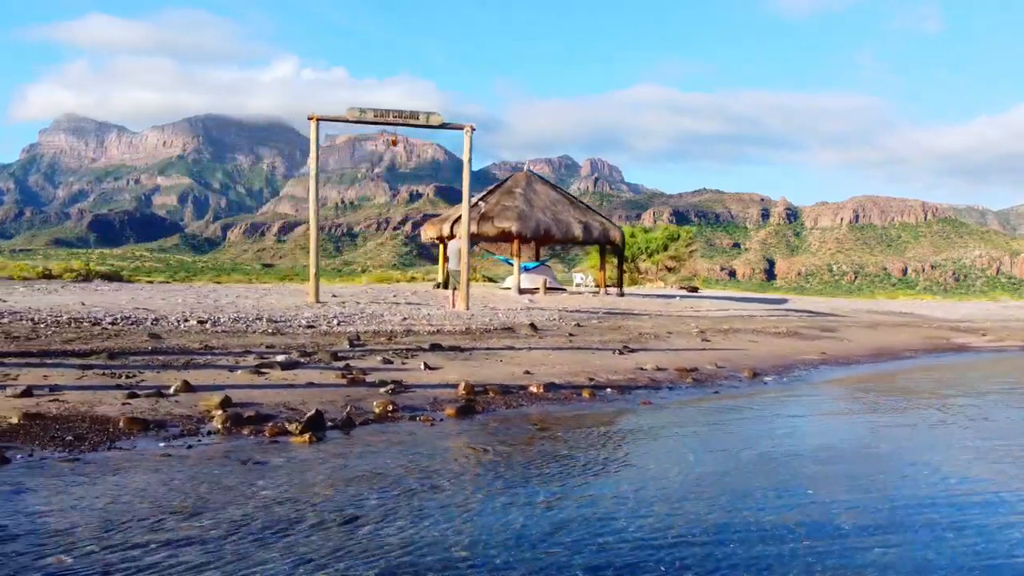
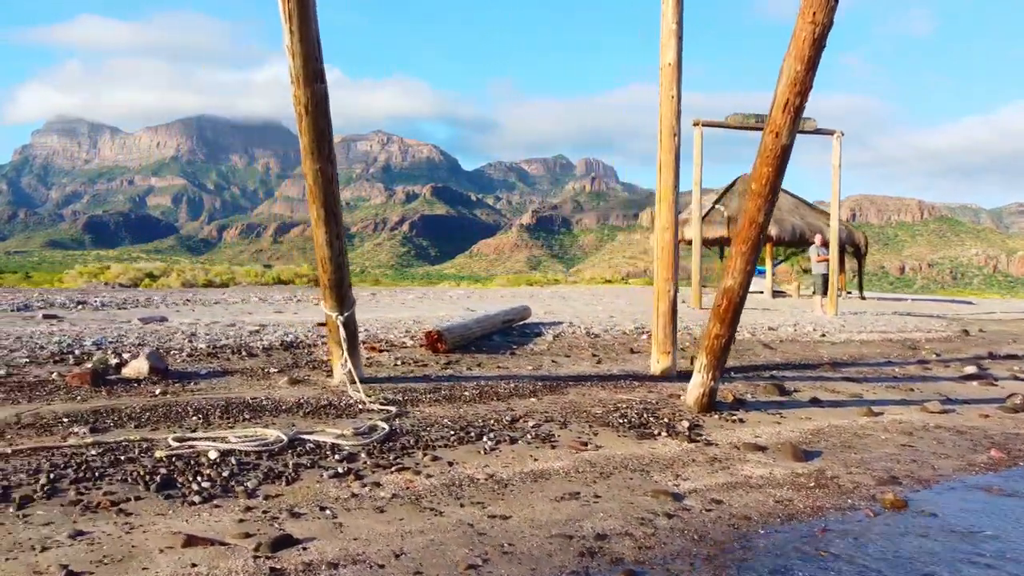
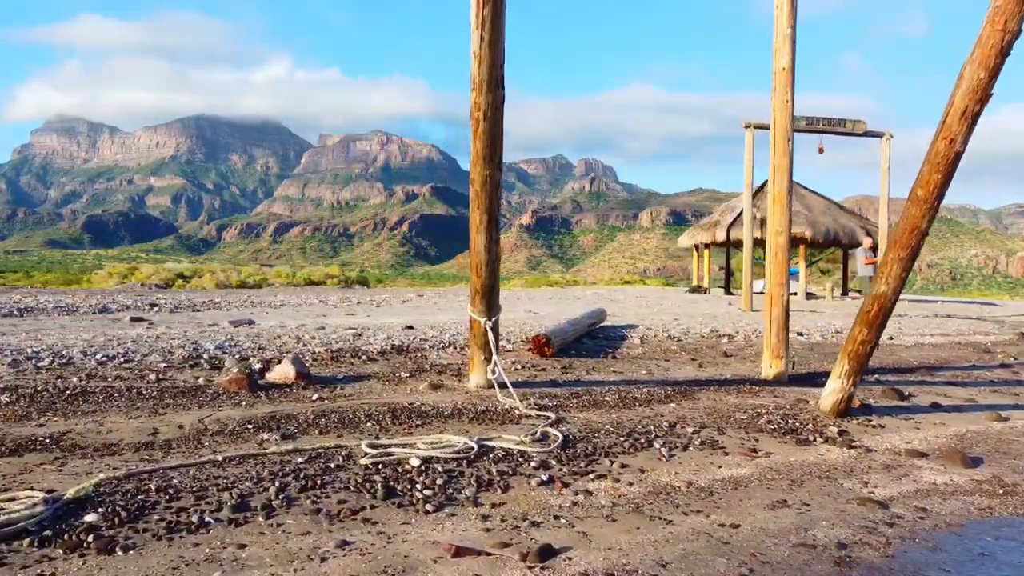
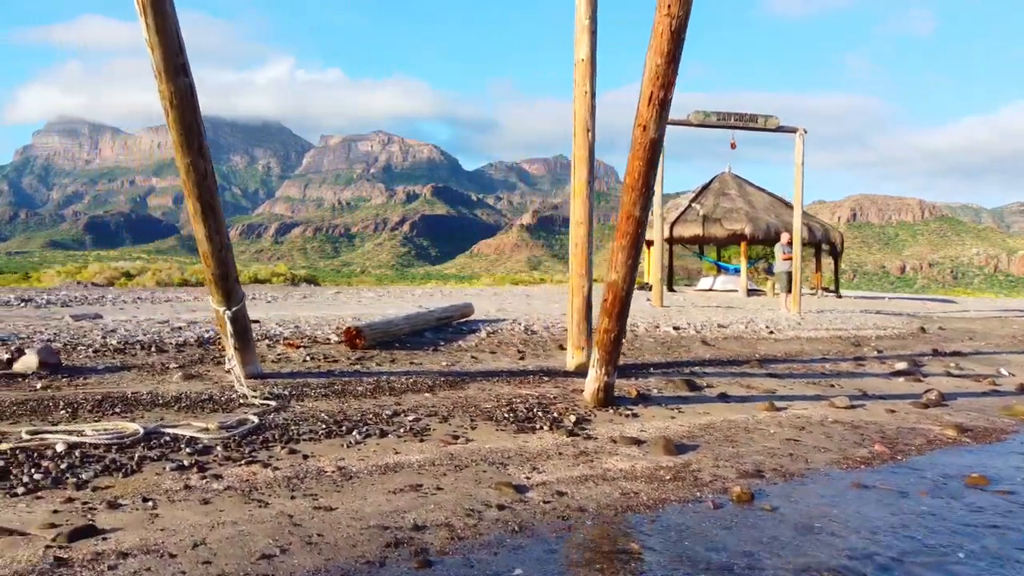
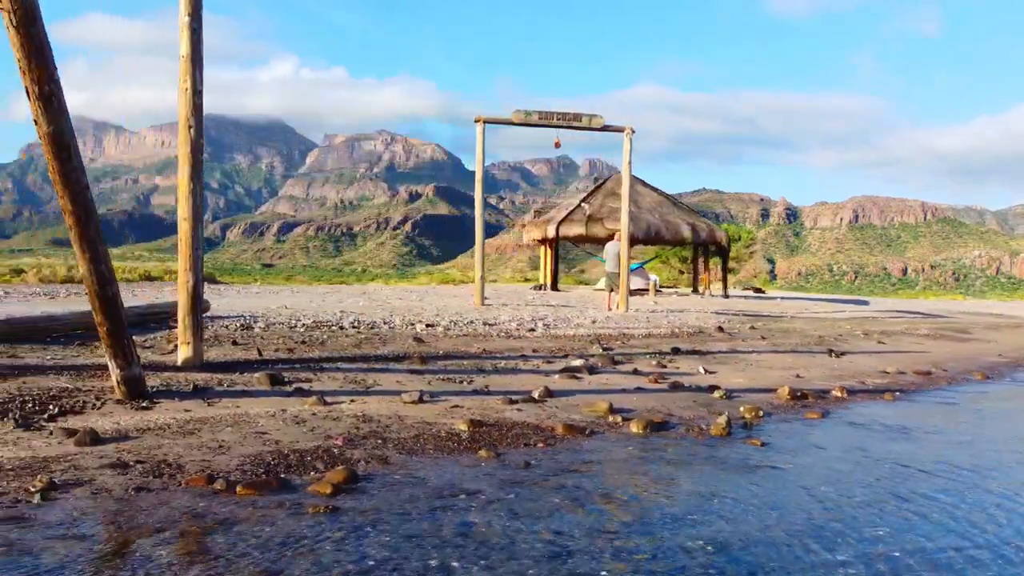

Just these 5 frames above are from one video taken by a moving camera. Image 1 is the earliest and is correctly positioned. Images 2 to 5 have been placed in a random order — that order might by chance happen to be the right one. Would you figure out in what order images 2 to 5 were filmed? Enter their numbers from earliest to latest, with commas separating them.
5, 4, 2, 3
